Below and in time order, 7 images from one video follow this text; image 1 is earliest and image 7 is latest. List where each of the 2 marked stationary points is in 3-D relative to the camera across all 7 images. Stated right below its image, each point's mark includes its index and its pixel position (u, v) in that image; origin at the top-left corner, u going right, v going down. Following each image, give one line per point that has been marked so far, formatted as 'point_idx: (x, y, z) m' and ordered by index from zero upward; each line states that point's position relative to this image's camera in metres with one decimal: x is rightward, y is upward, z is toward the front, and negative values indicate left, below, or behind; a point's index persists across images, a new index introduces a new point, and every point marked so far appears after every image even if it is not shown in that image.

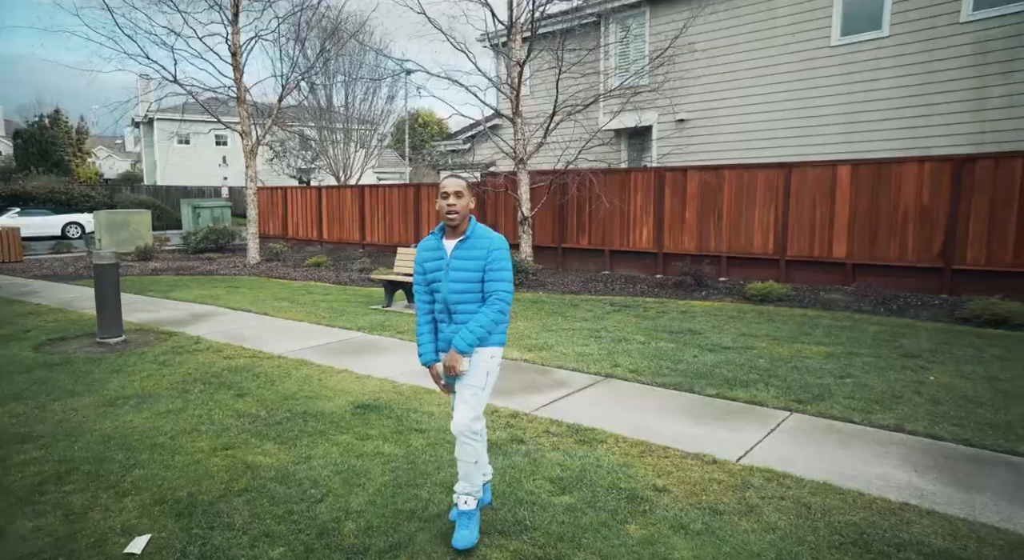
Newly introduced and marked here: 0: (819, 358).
0: (+2.8, -0.7, +5.7) m
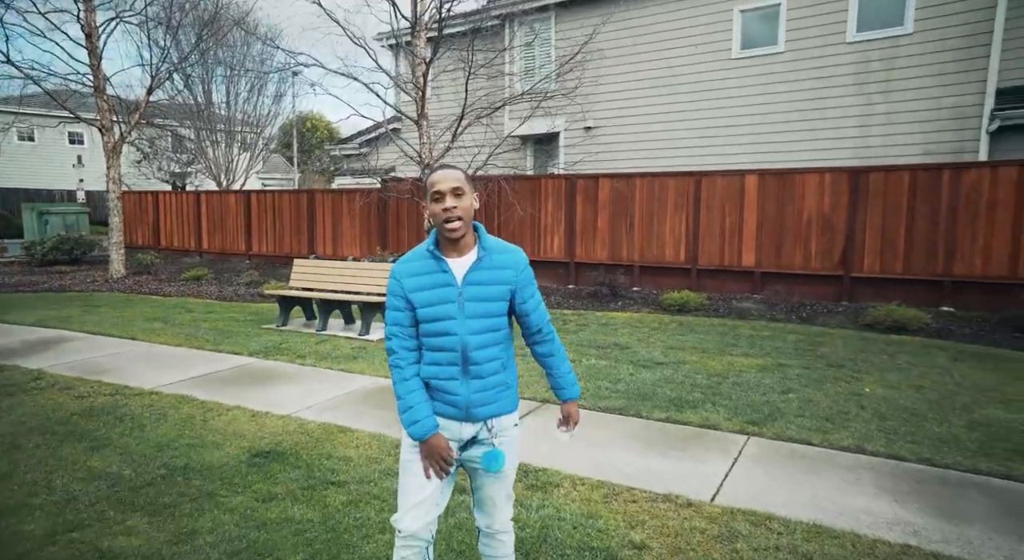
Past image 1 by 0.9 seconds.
0: (+2.1, -0.8, +5.5) m
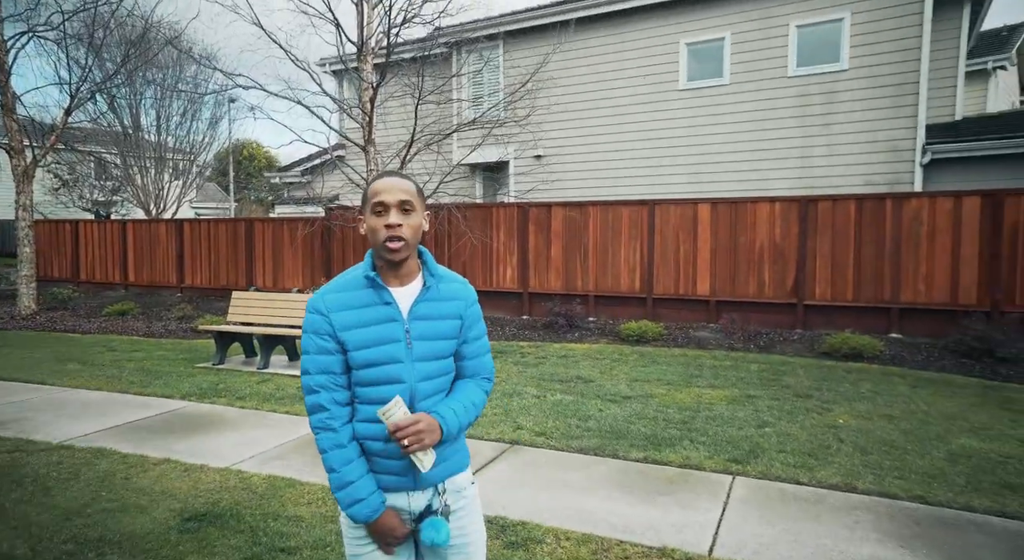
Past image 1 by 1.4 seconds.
0: (+1.8, -1.1, +5.4) m
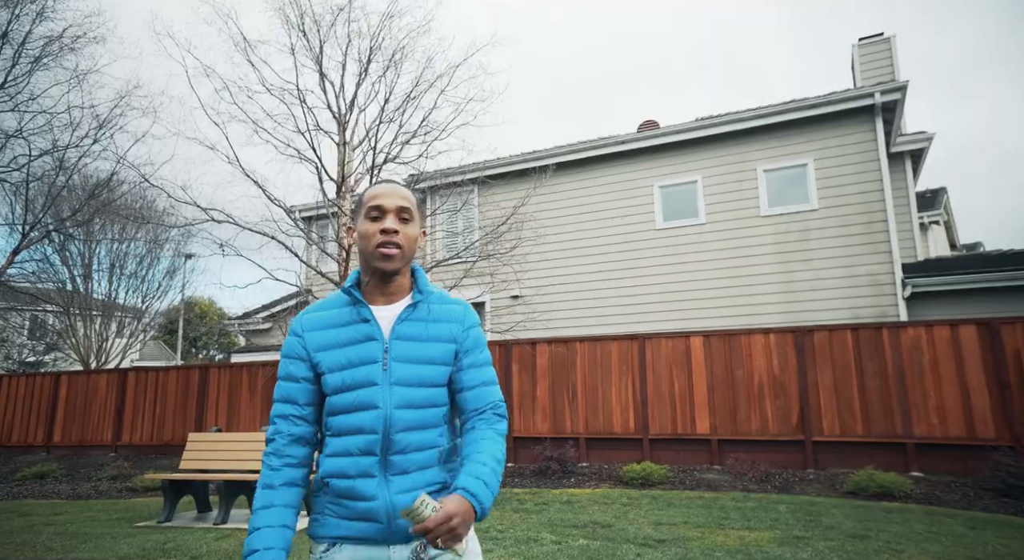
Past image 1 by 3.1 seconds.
0: (+1.9, -2.0, +4.6) m
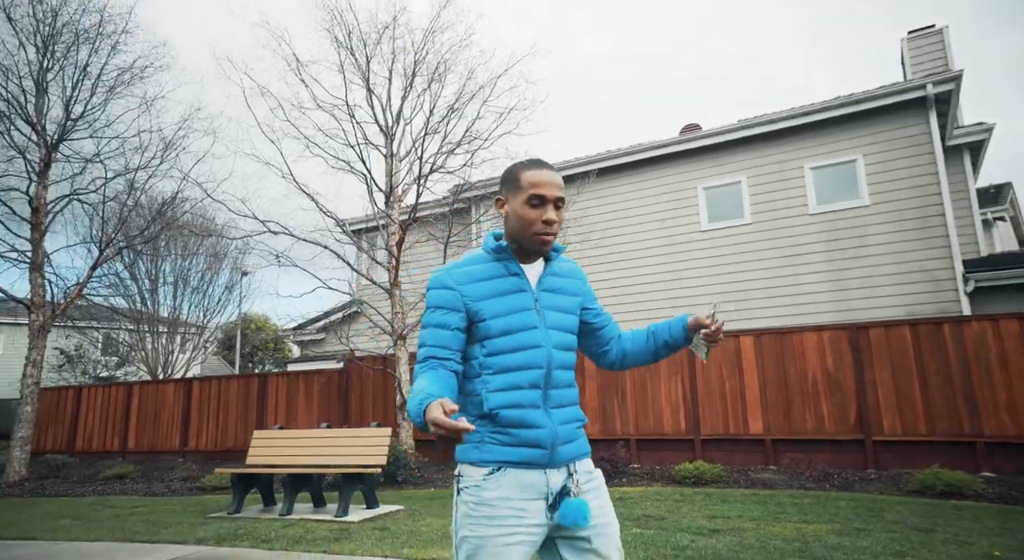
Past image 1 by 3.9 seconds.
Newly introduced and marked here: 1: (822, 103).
0: (+2.3, -1.8, +4.6) m
1: (+5.1, +2.9, +10.2) m
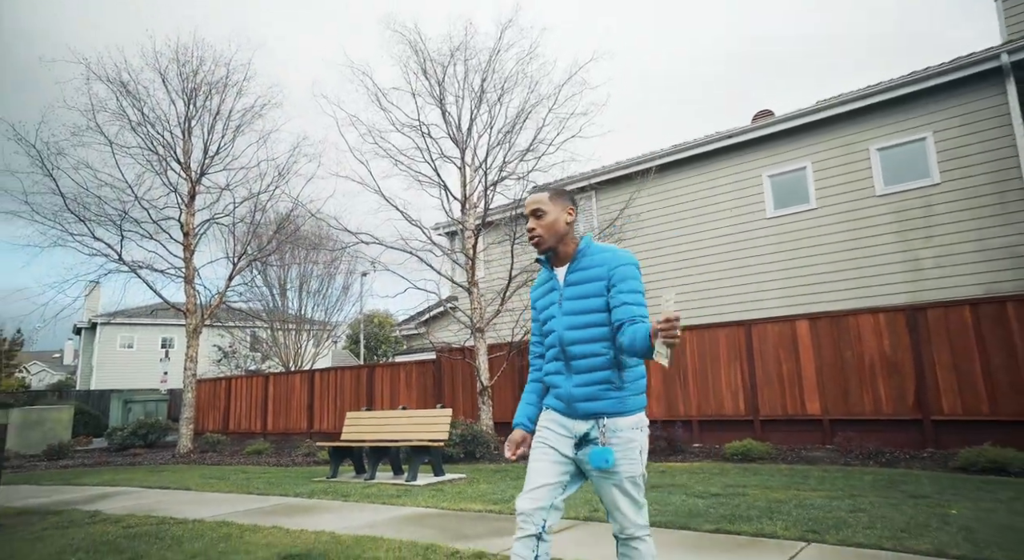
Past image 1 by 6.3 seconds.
0: (+2.5, -1.8, +5.1) m
1: (+6.0, +3.2, +10.0) m
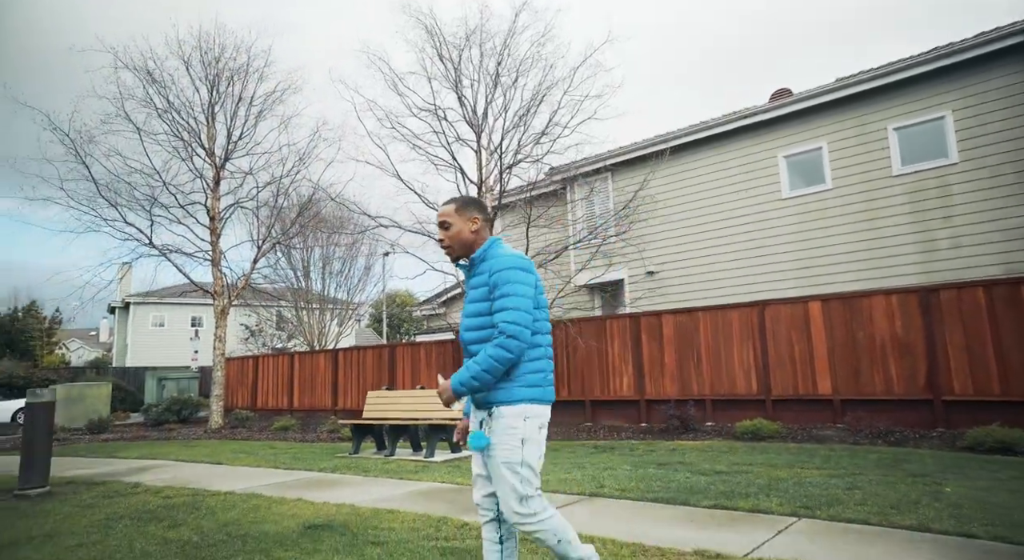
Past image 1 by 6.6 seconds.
0: (+2.6, -1.7, +5.2) m
1: (+6.3, +3.5, +9.9) m
